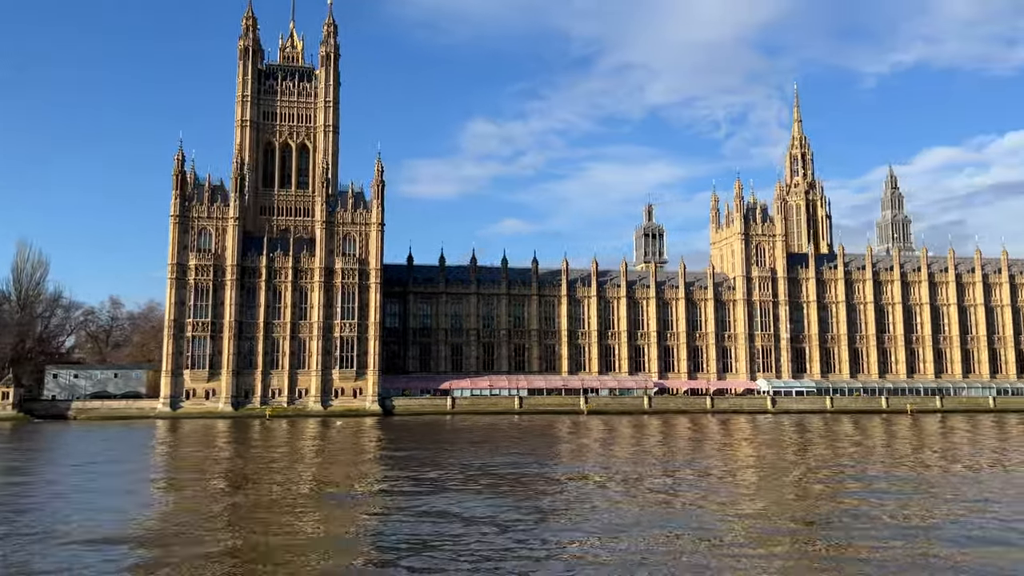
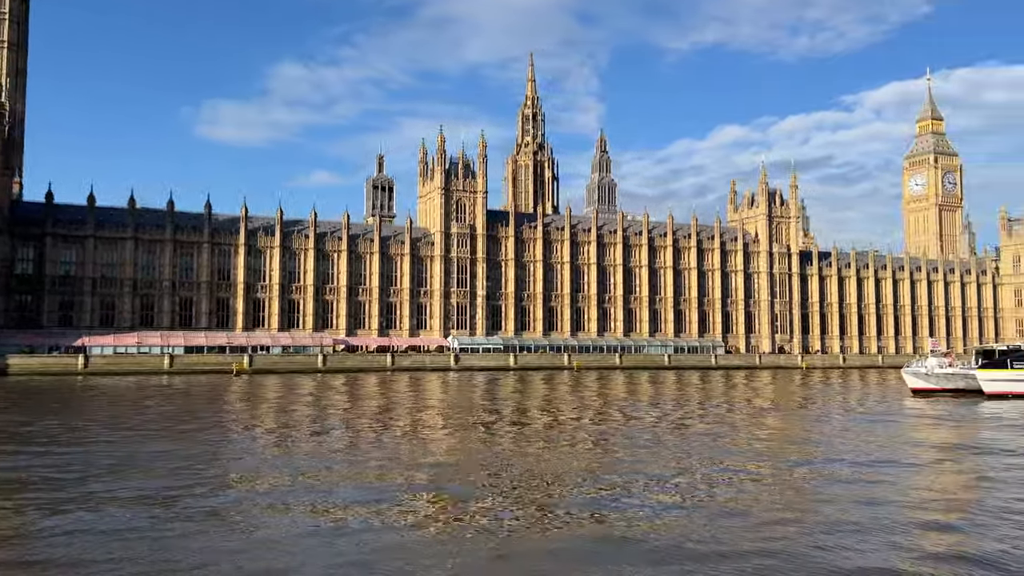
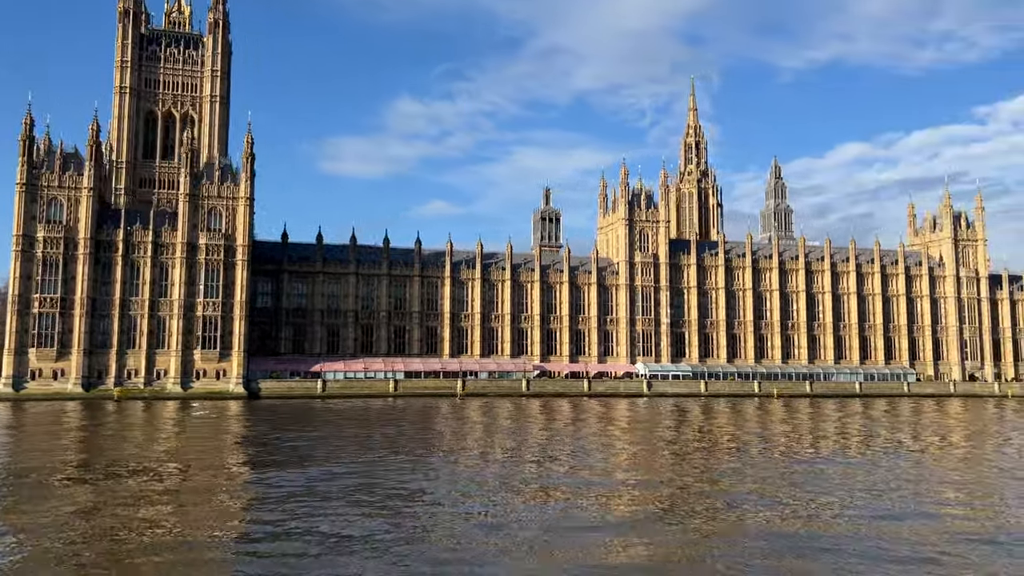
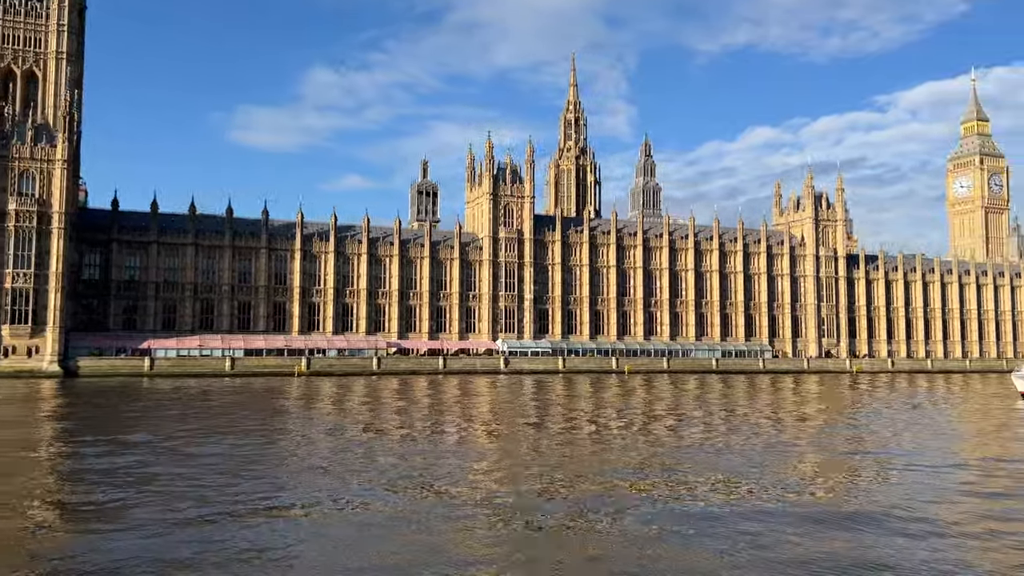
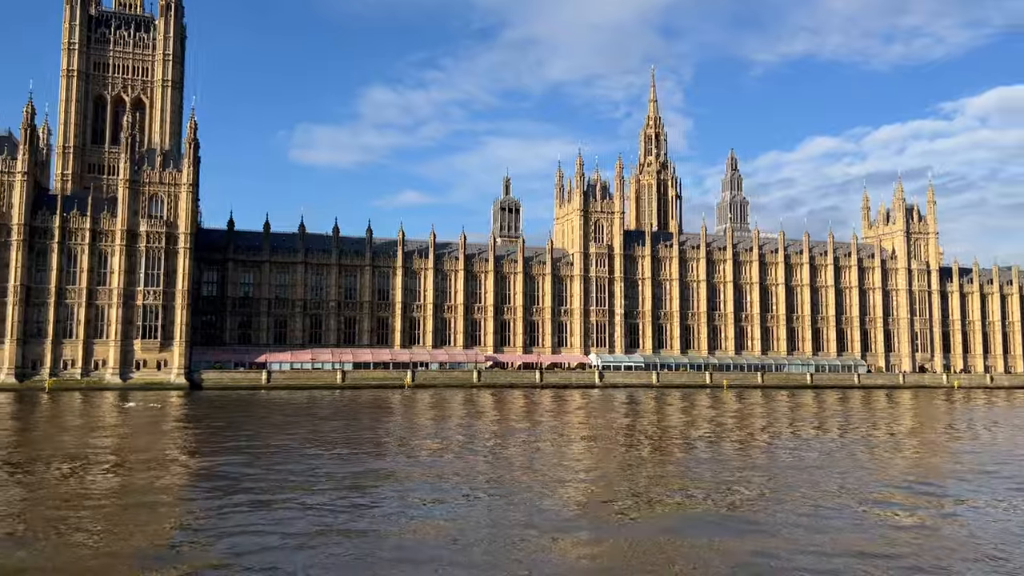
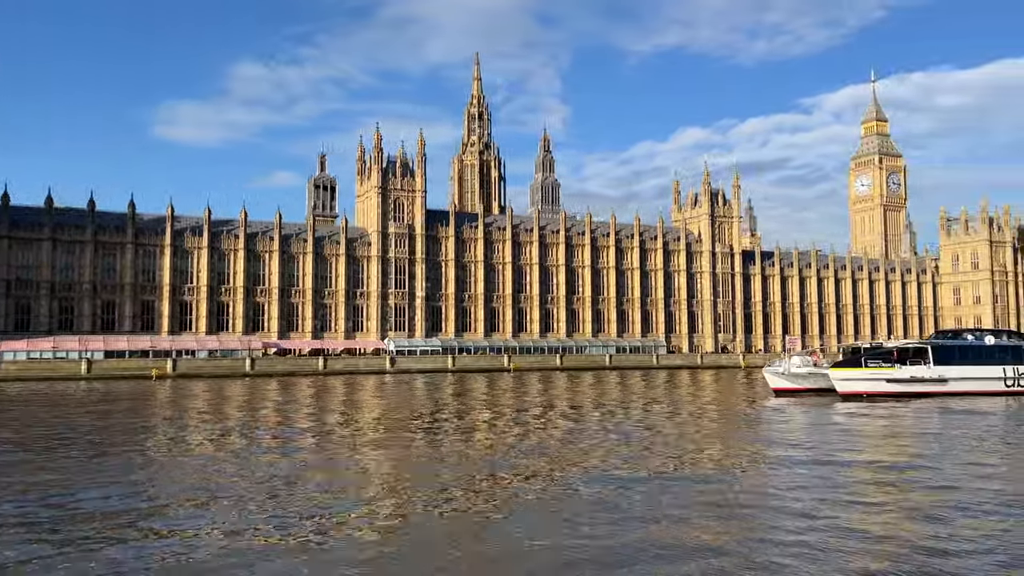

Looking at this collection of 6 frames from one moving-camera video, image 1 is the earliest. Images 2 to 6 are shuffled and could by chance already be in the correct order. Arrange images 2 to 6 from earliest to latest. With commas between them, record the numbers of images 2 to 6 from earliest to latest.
3, 5, 4, 2, 6
